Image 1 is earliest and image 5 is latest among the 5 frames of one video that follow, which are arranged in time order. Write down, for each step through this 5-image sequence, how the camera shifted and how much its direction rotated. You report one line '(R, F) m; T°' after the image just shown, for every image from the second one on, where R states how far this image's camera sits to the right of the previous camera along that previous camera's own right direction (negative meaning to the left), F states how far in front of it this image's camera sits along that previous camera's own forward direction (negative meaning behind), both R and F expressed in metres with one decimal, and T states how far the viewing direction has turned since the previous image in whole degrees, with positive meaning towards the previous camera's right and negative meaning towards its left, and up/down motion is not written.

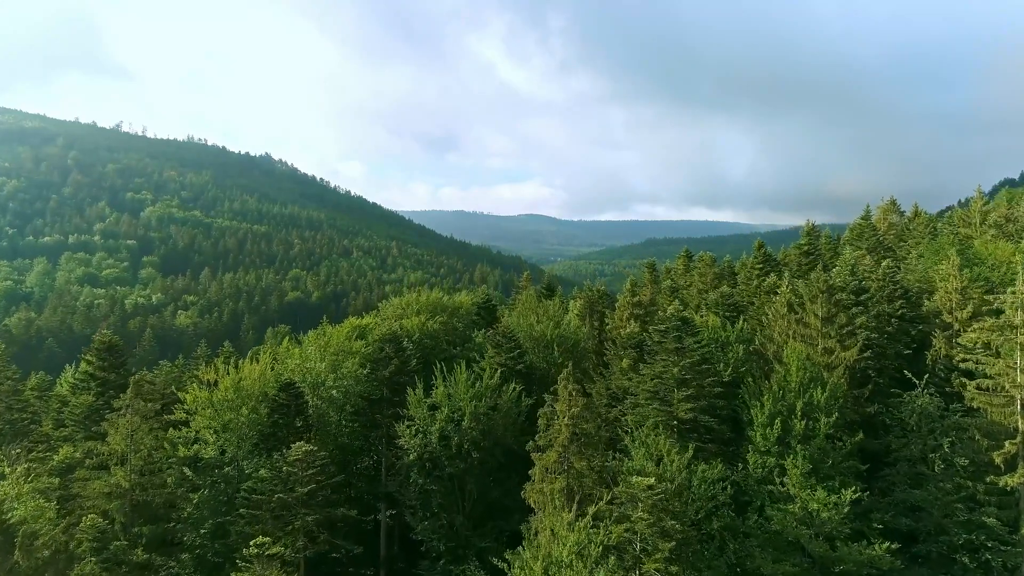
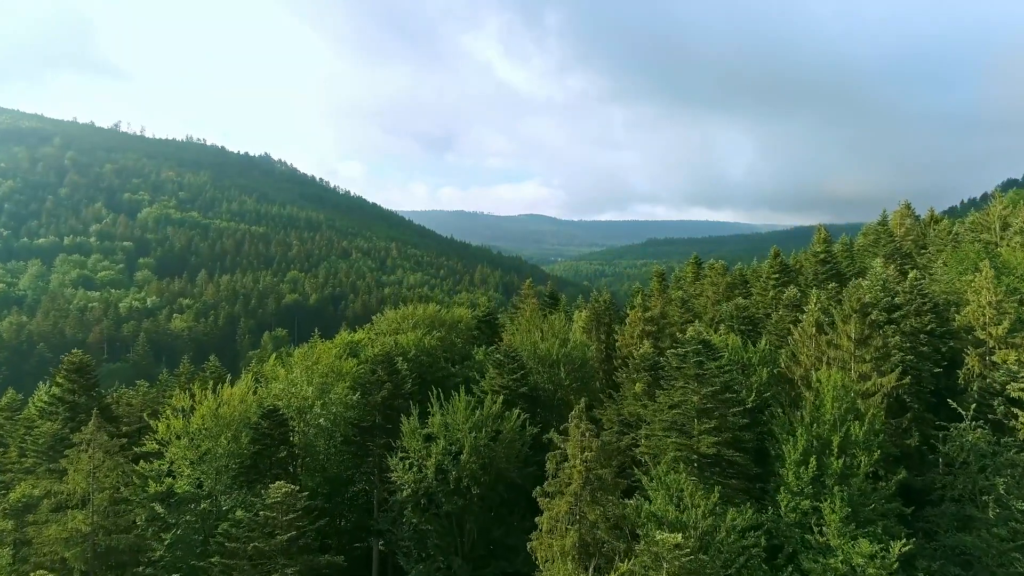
(-0.2, +3.2) m; 0°
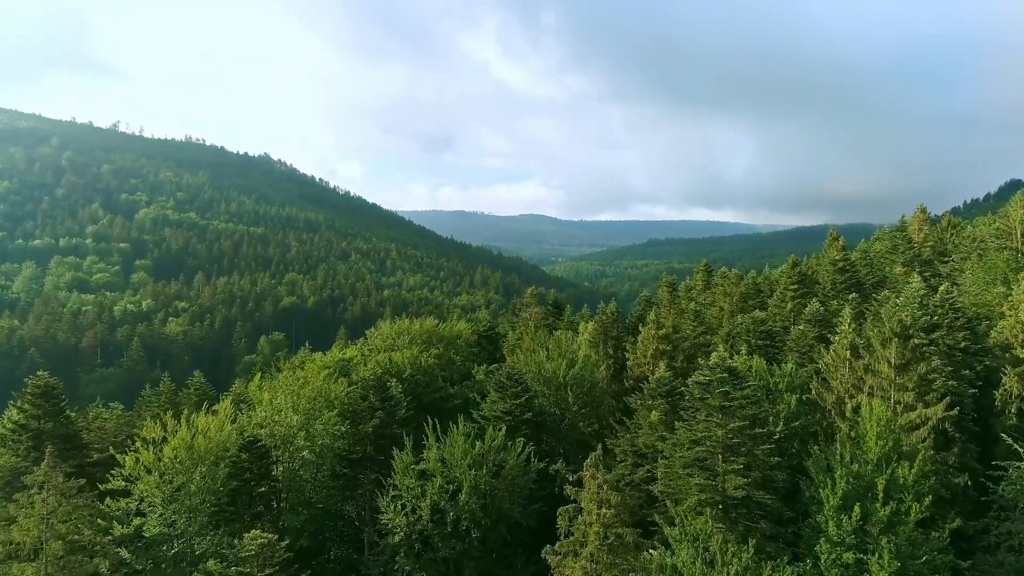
(-0.2, +3.2) m; 0°
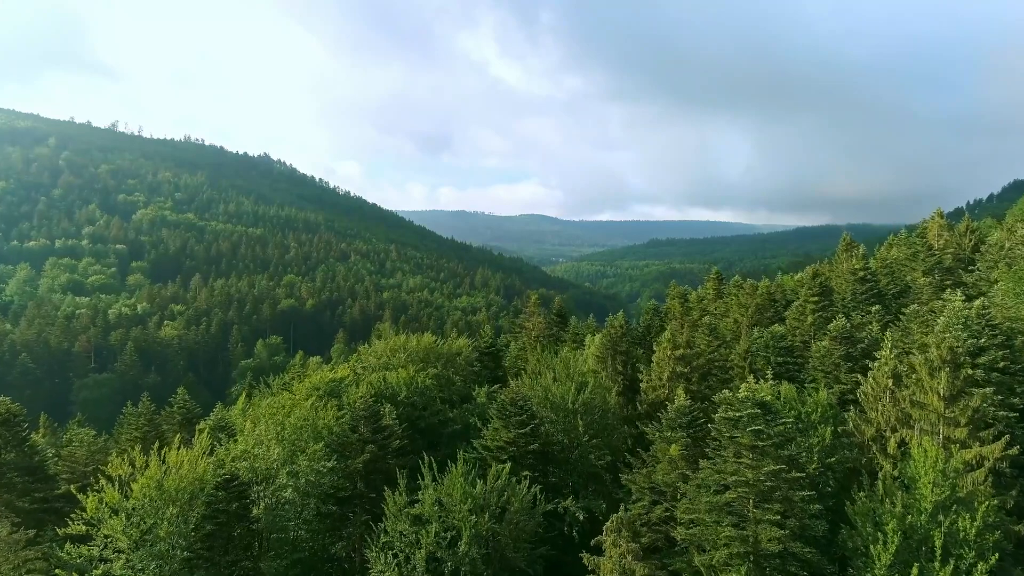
(-0.3, +3.2) m; 0°
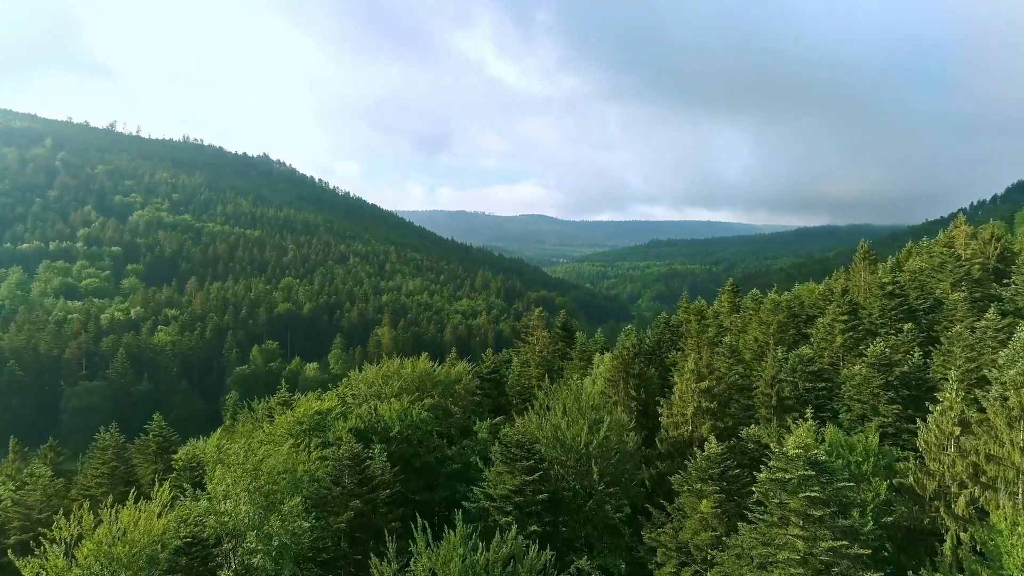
(-0.3, +4.0) m; 0°
